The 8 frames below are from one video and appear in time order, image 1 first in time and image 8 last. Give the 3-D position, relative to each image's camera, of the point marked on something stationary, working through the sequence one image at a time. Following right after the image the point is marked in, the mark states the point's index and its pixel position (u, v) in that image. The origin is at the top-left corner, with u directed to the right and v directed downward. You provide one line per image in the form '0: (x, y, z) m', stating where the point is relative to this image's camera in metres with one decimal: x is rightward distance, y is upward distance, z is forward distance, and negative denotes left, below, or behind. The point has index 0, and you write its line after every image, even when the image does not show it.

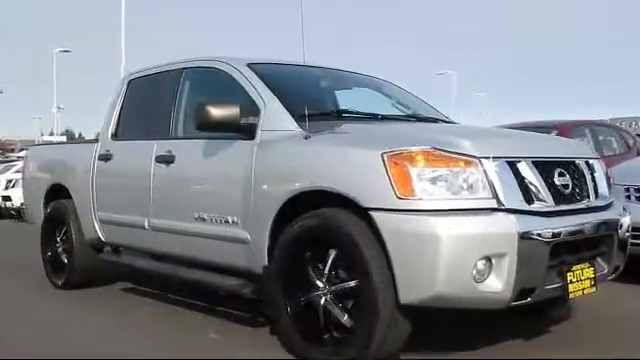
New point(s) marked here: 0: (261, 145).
0: (-0.4, +0.2, +4.7) m
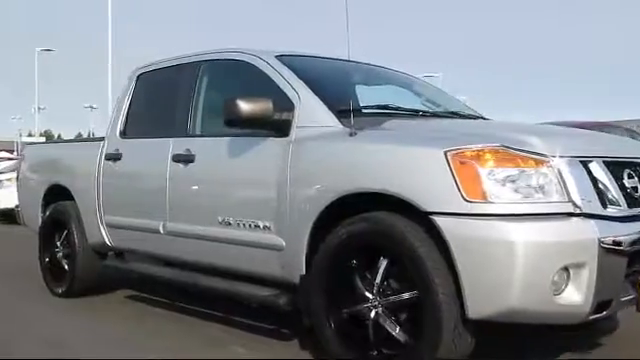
0: (-0.1, +0.2, +4.3) m
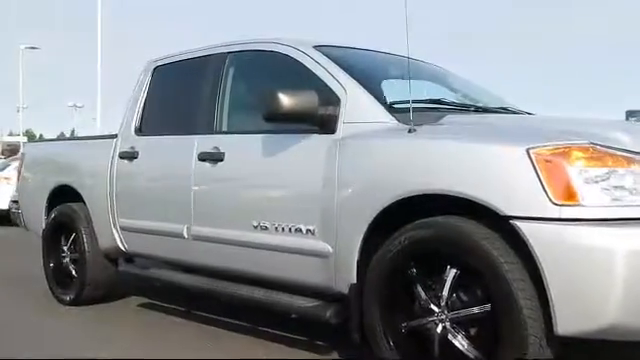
0: (+0.1, +0.2, +3.9) m
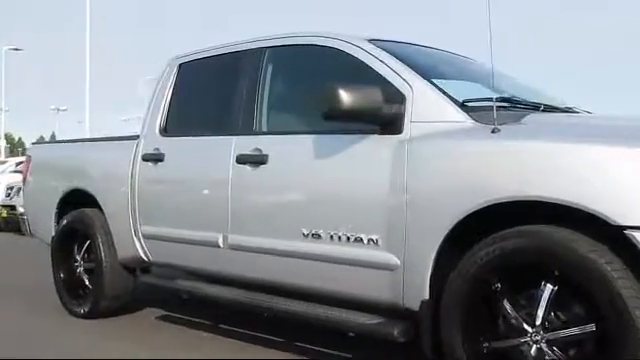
0: (+0.5, +0.2, +3.6) m
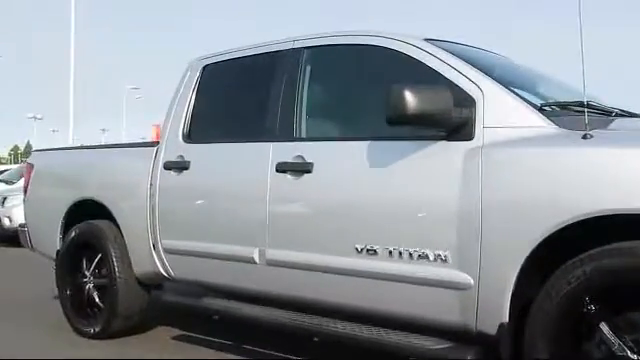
0: (+0.8, +0.2, +3.3) m
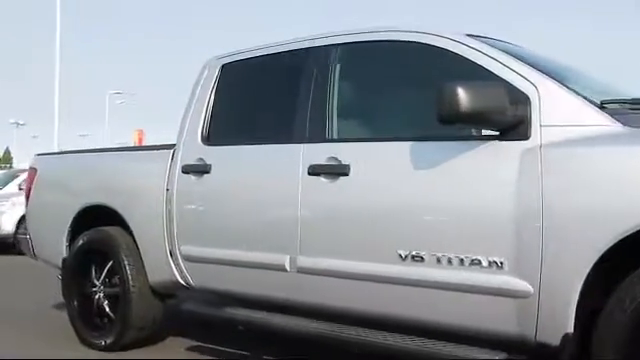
0: (+1.0, +0.1, +3.1) m
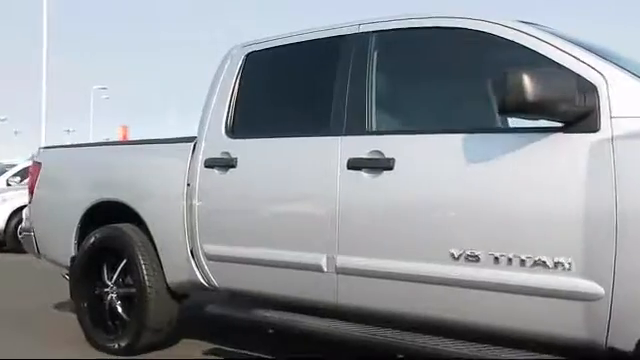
0: (+1.2, +0.2, +2.9) m
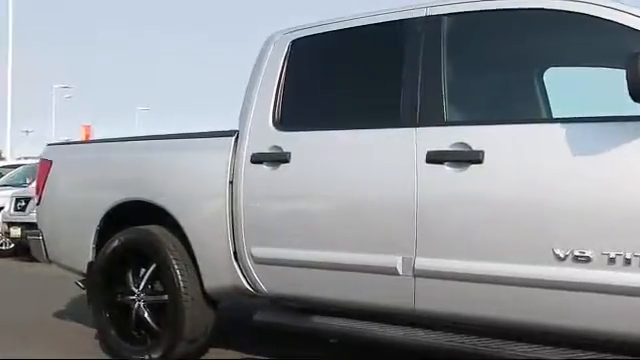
0: (+1.7, +0.2, +2.6) m
